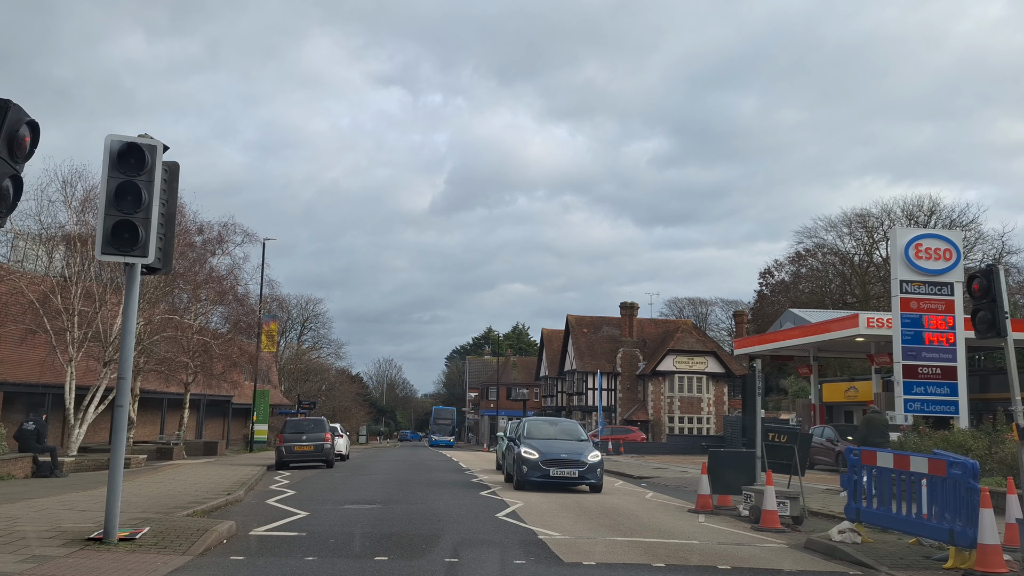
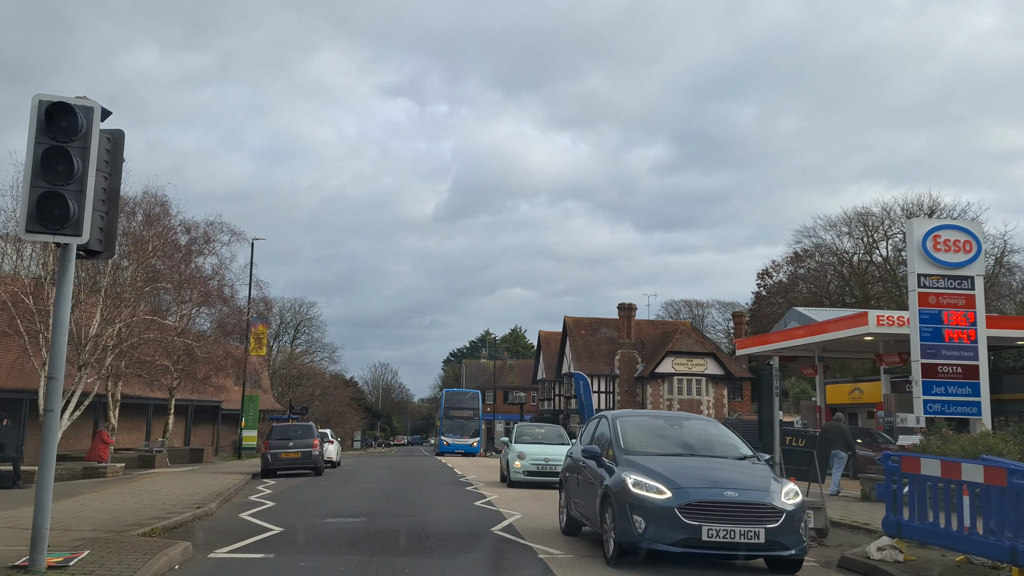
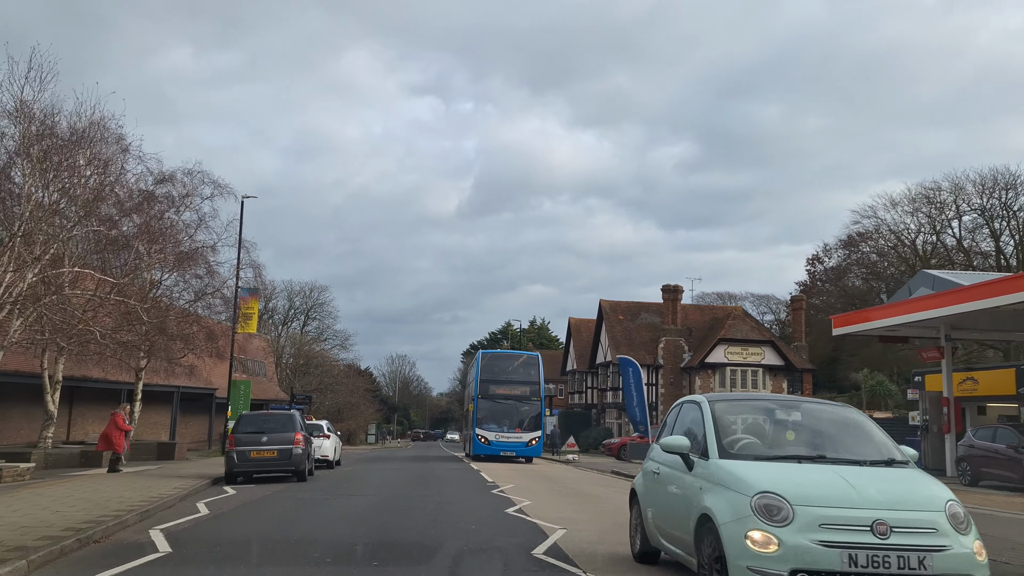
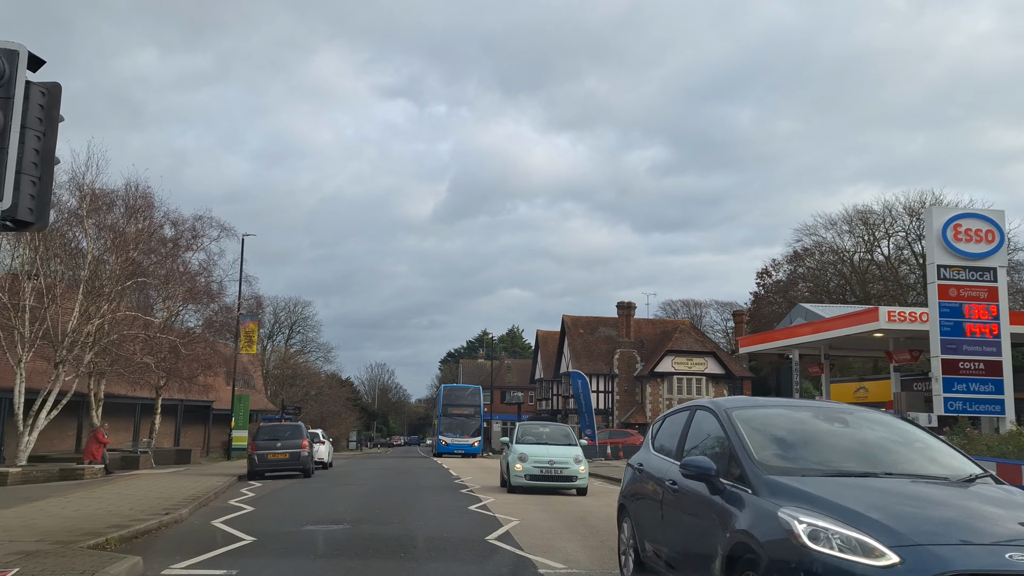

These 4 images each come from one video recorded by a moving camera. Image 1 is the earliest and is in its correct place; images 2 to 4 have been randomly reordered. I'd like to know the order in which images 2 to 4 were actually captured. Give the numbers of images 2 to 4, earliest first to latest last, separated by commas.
2, 4, 3
